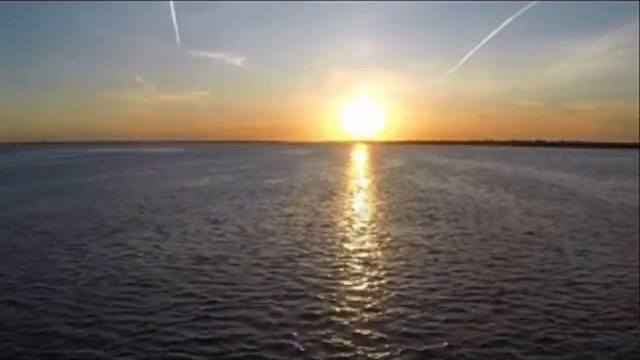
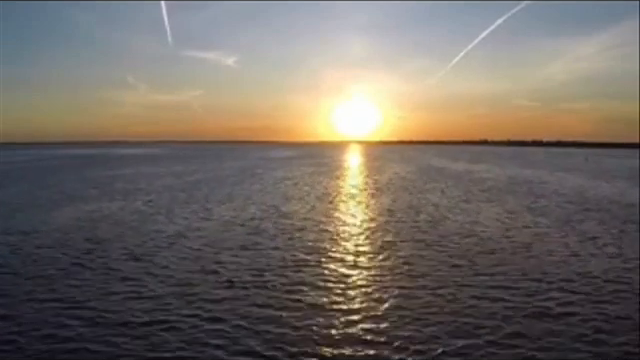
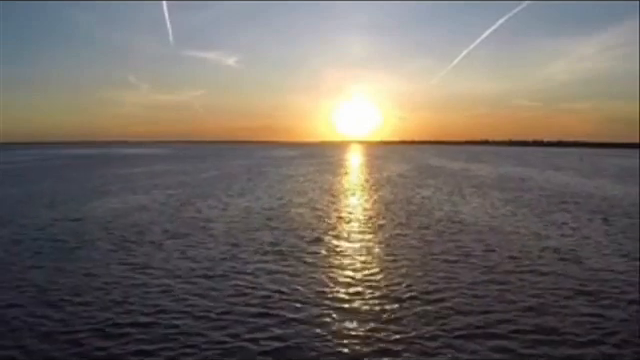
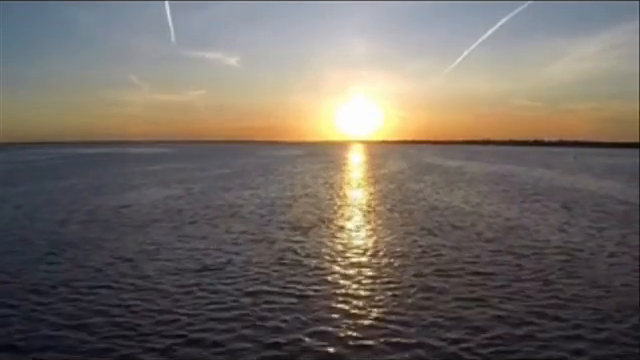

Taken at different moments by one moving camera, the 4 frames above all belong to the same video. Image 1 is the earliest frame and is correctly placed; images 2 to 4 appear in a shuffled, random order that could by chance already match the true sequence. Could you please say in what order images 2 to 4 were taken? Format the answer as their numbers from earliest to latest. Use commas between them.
4, 3, 2
